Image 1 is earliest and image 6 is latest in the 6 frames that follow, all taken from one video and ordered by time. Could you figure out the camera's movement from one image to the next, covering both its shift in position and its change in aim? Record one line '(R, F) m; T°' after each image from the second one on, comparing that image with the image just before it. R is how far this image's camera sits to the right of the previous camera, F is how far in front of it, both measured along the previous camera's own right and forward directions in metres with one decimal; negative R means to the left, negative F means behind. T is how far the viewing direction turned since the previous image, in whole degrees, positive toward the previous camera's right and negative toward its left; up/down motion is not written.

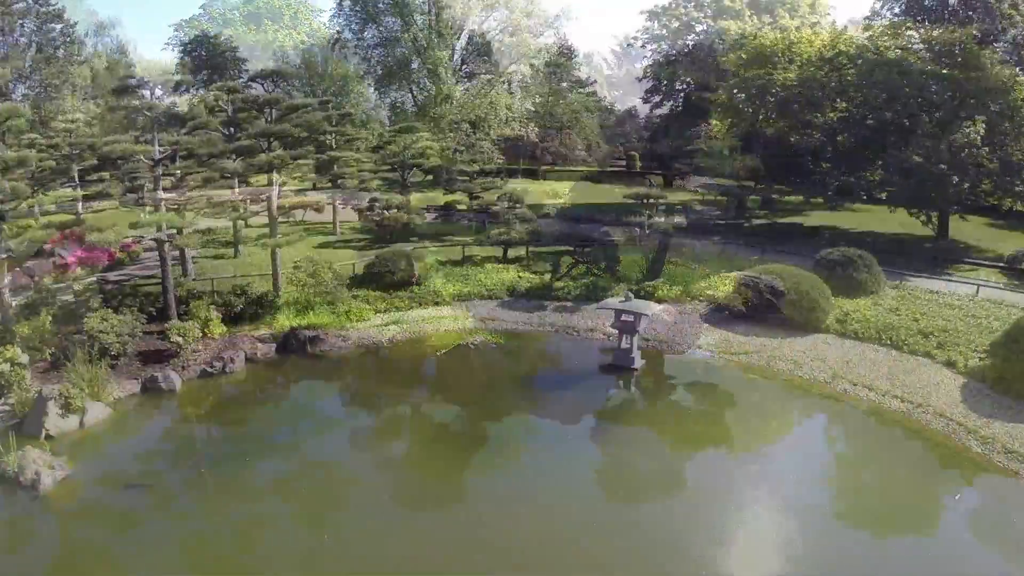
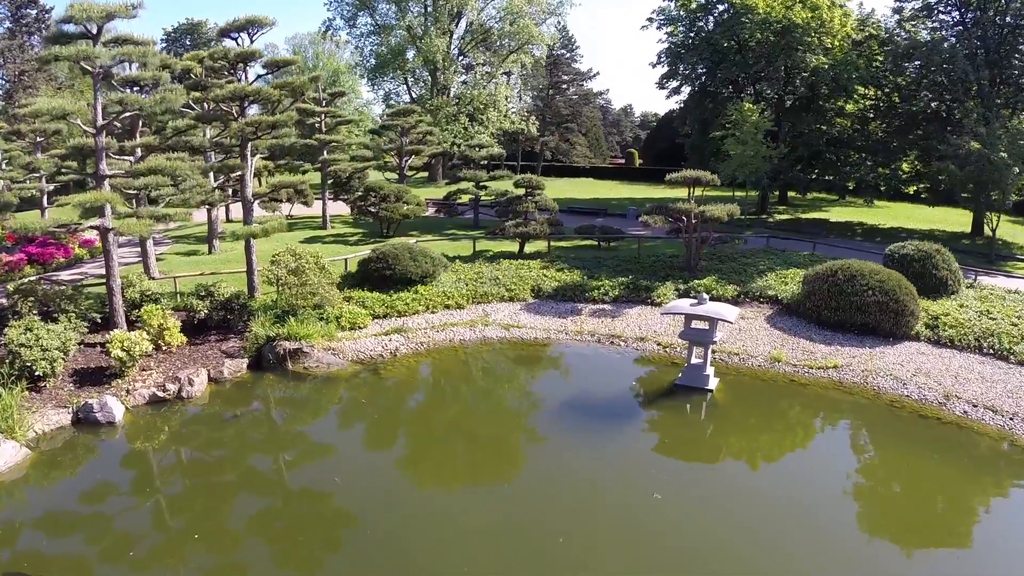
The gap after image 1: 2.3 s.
(-0.6, +2.2) m; +1°
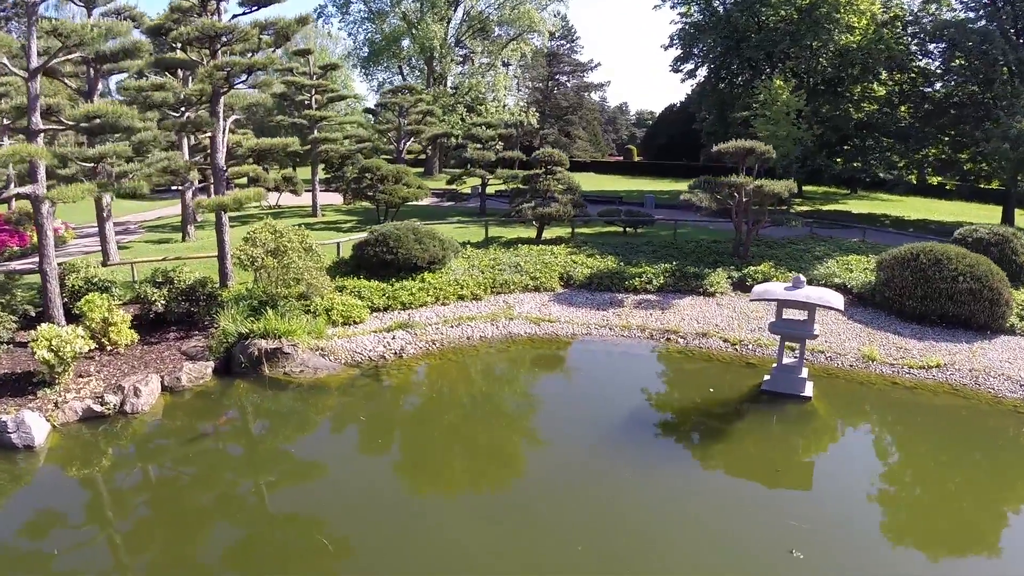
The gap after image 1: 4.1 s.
(-0.5, +1.7) m; +1°
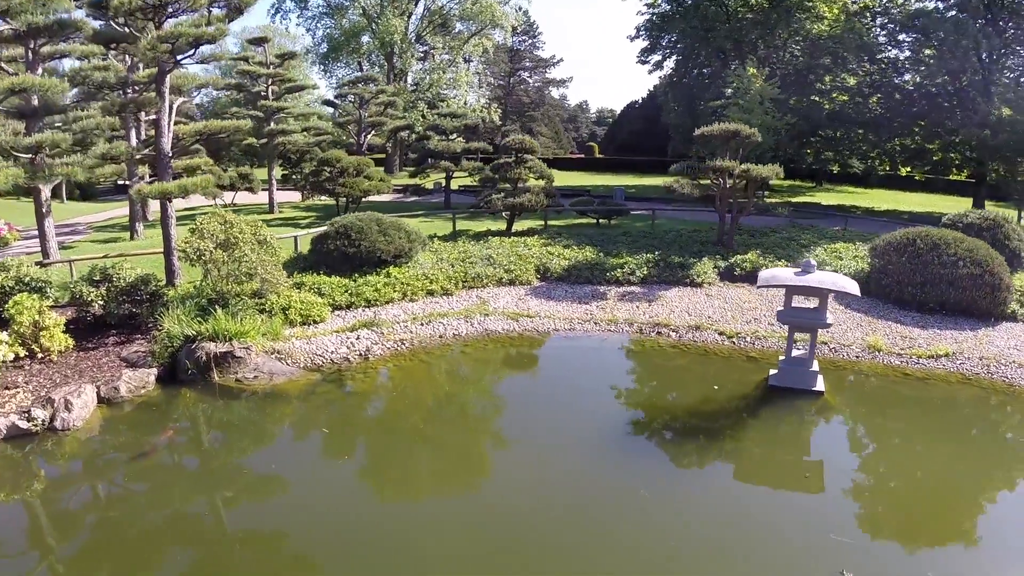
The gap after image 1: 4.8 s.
(-0.1, +0.6) m; +2°
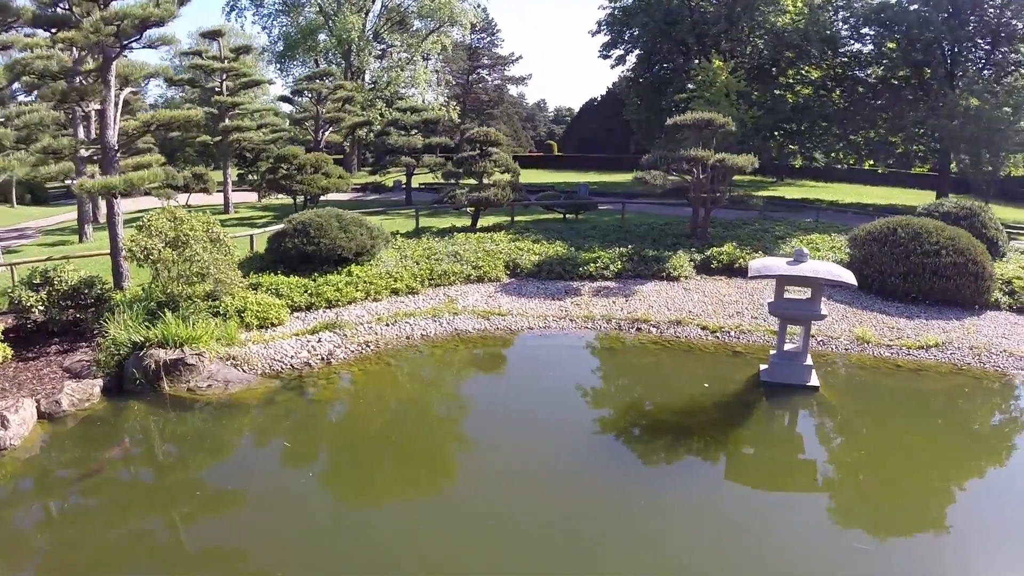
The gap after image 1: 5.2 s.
(0.0, +0.4) m; +2°
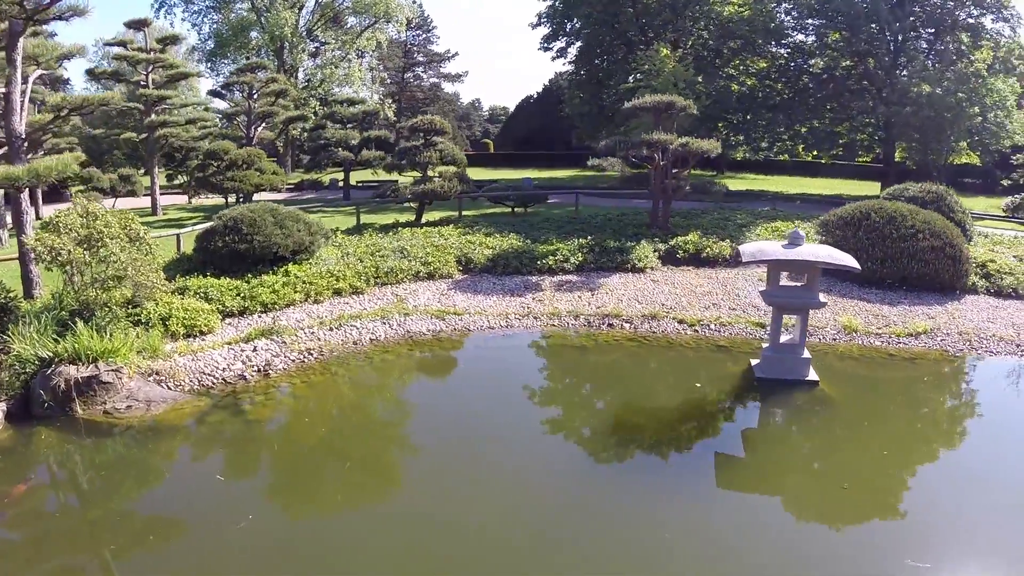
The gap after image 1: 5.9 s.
(0.0, +0.6) m; +3°
